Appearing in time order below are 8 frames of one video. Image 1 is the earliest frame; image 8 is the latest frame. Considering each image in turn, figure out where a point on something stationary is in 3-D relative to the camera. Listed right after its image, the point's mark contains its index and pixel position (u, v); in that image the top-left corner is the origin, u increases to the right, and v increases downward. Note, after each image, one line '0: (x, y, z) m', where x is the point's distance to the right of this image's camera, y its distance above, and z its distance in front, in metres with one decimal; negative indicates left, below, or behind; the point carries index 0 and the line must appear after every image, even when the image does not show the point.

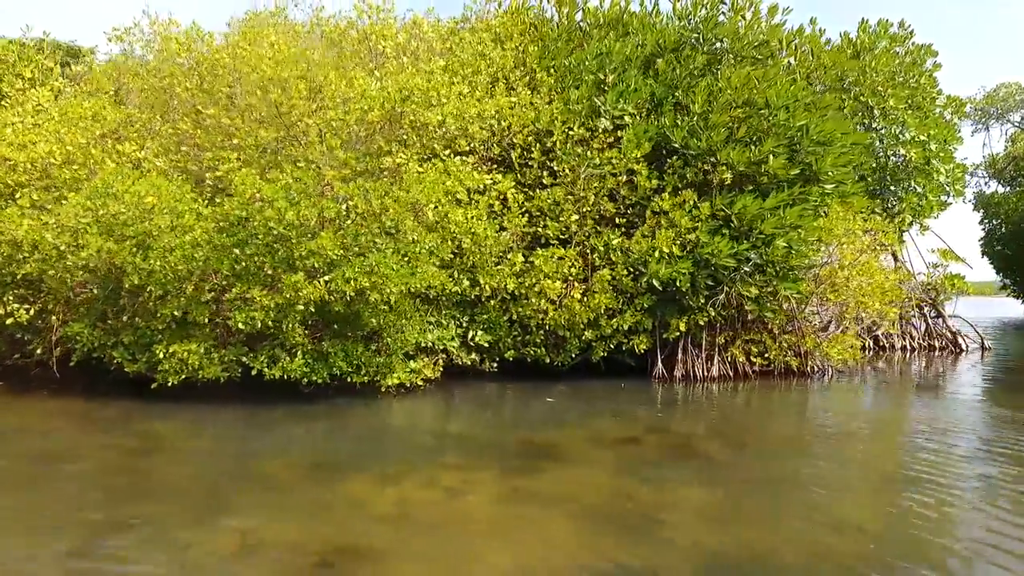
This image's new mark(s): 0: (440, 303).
0: (-1.4, -0.3, +11.8) m
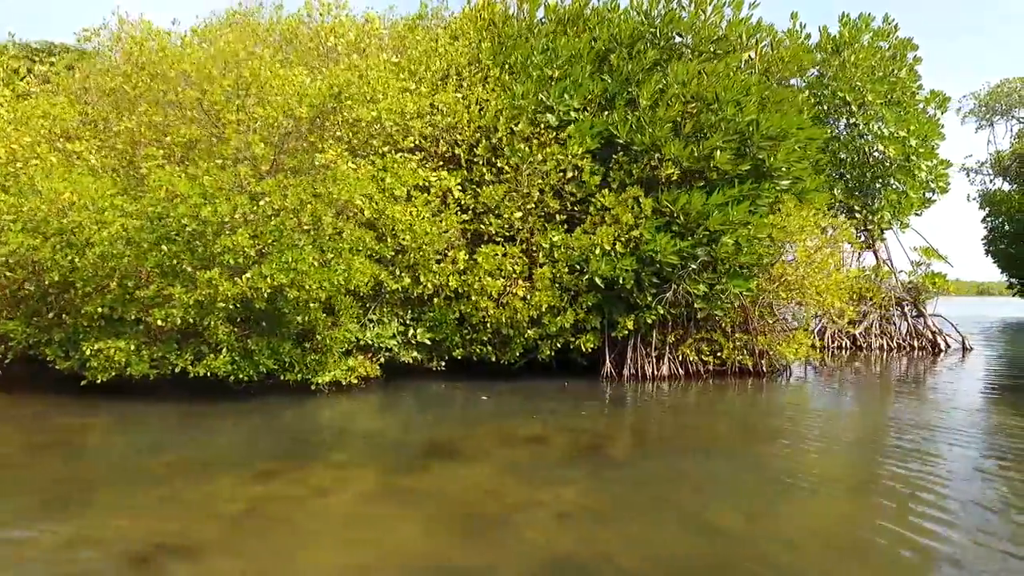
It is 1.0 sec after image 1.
0: (-2.5, -0.2, +11.7) m
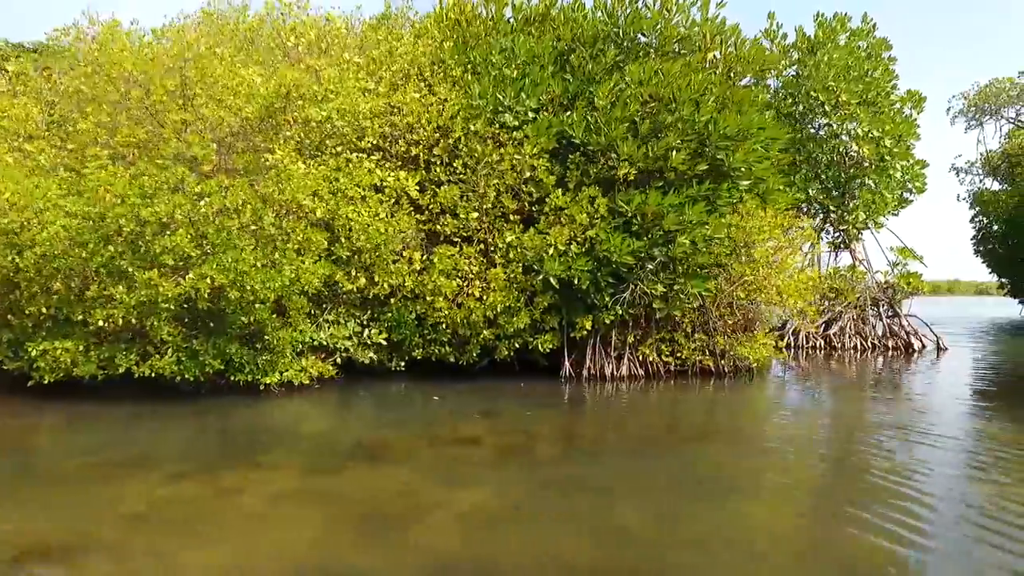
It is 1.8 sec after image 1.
0: (-3.3, -0.2, +11.7) m
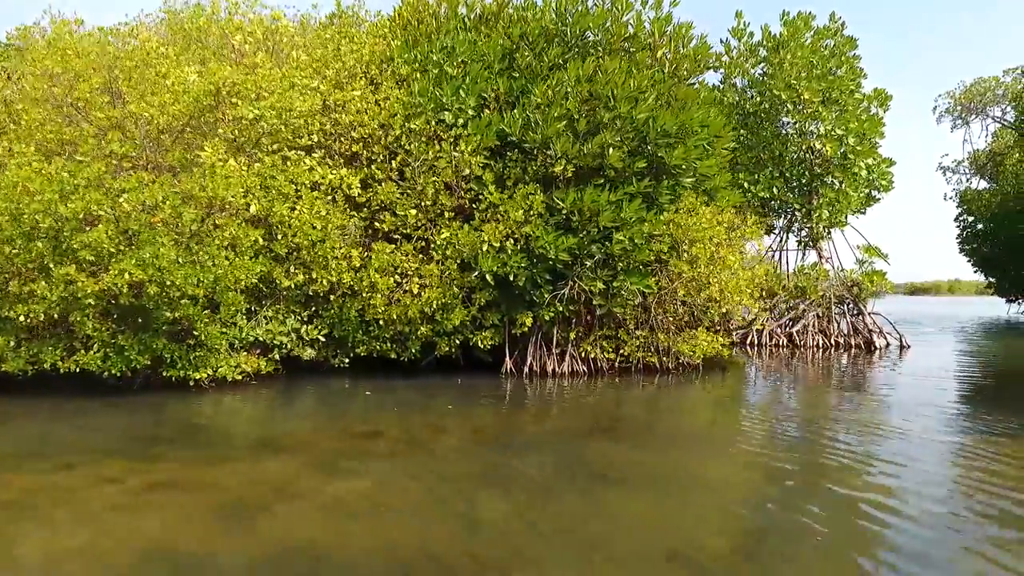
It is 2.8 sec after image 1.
0: (-4.5, -0.2, +11.8) m
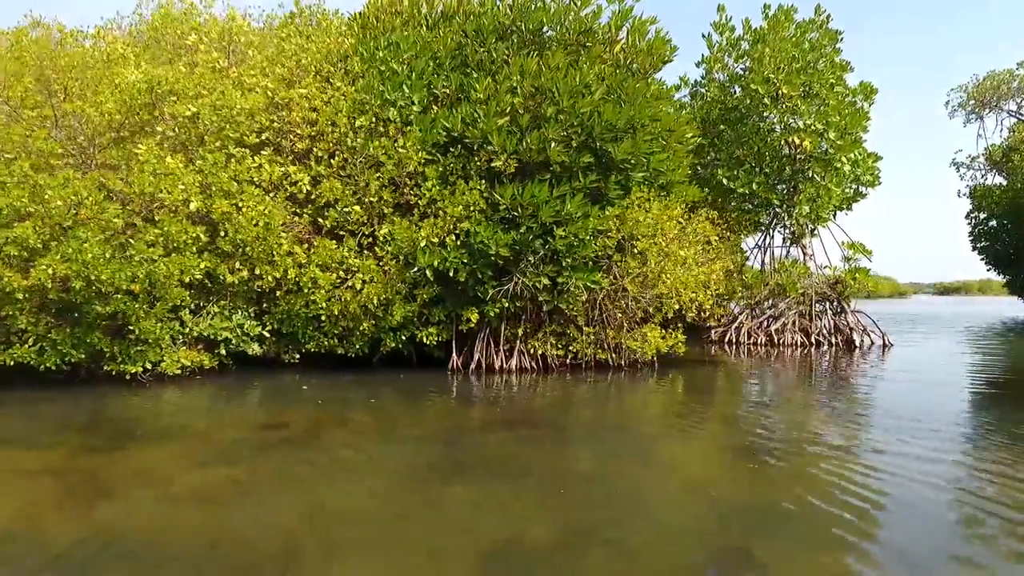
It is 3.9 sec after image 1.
0: (-5.6, -0.1, +11.9) m
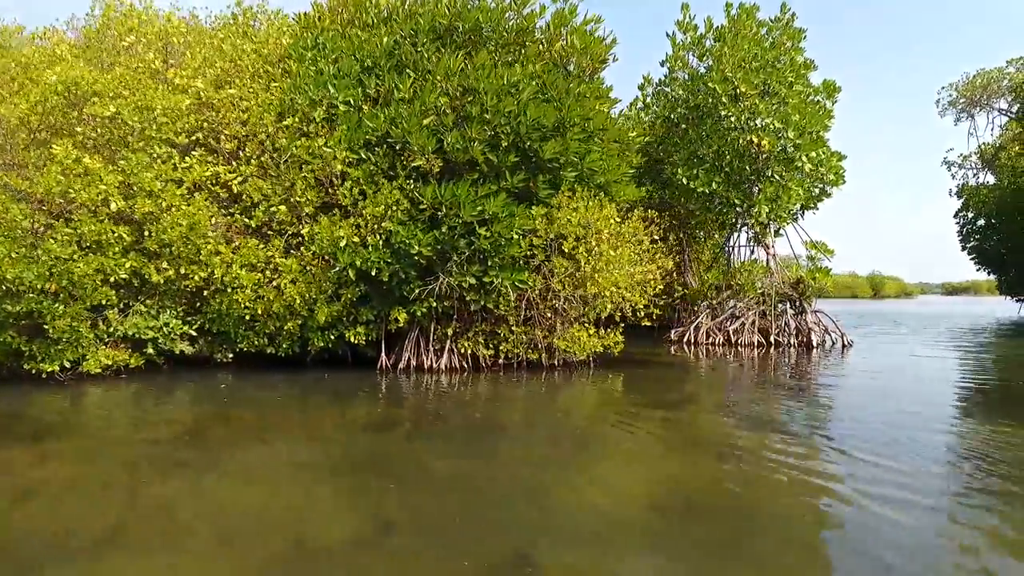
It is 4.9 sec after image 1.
0: (-7.1, -0.1, +12.0) m
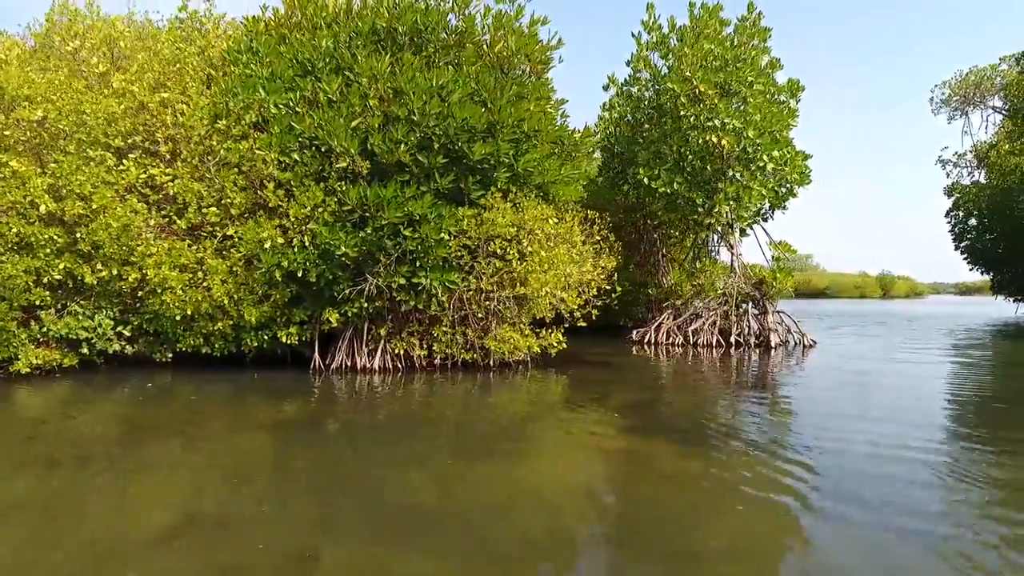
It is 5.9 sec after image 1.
0: (-8.5, -0.1, +12.1) m
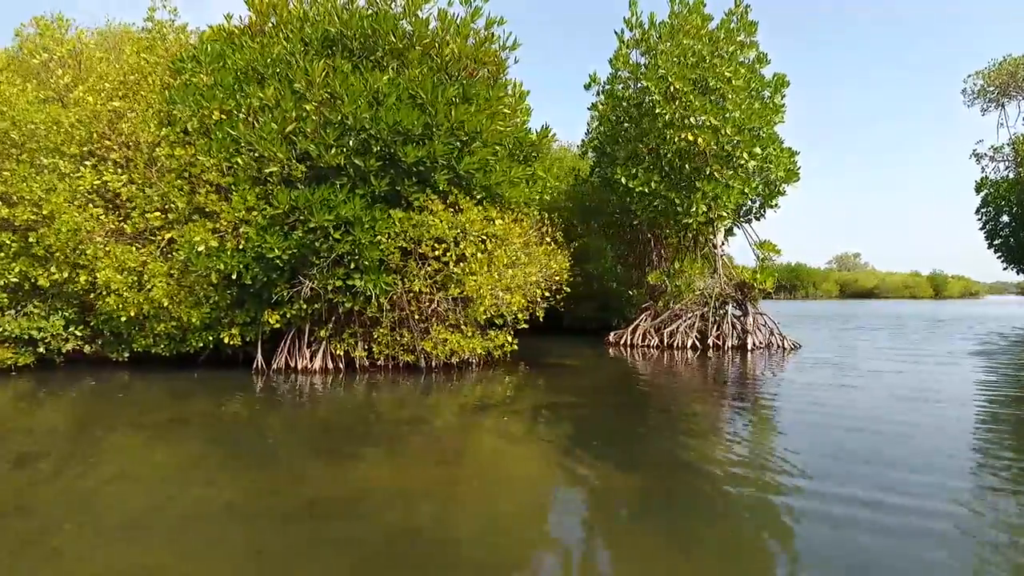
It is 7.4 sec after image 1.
0: (-9.8, -0.1, +12.7) m
